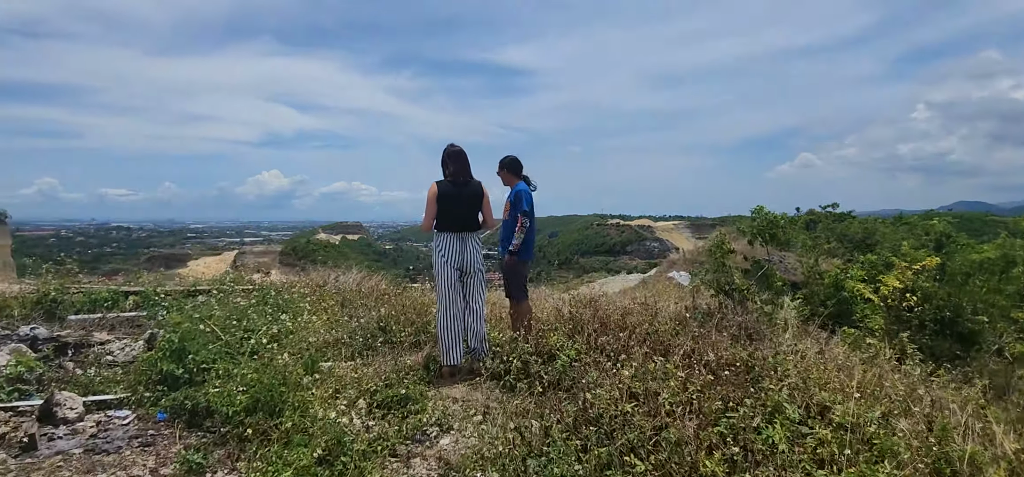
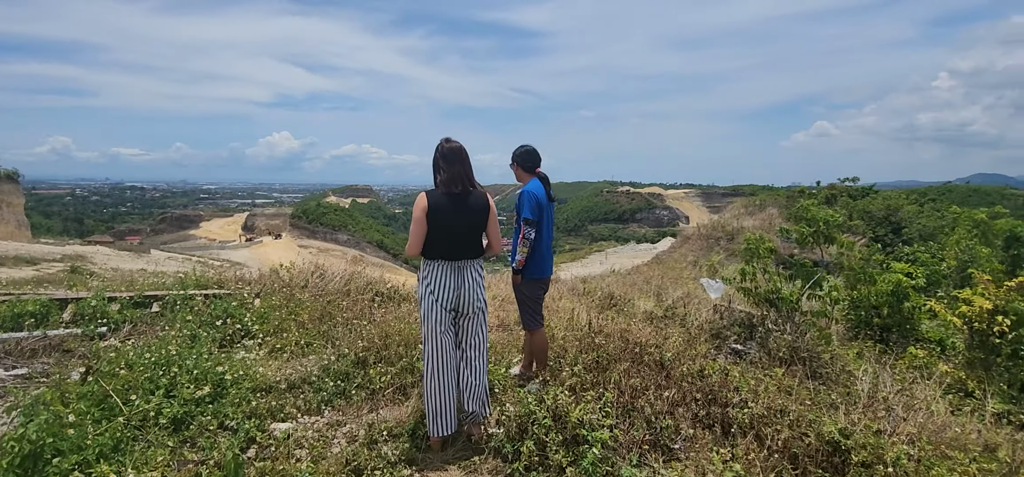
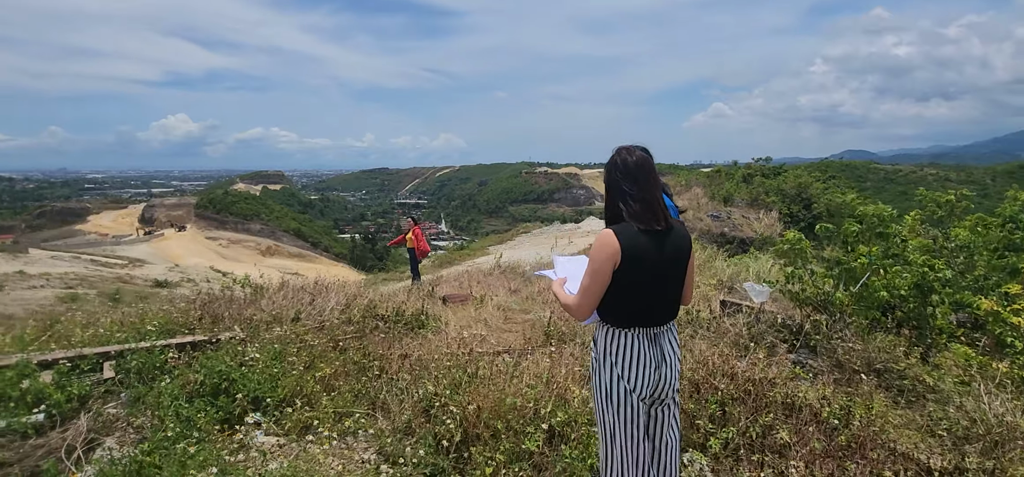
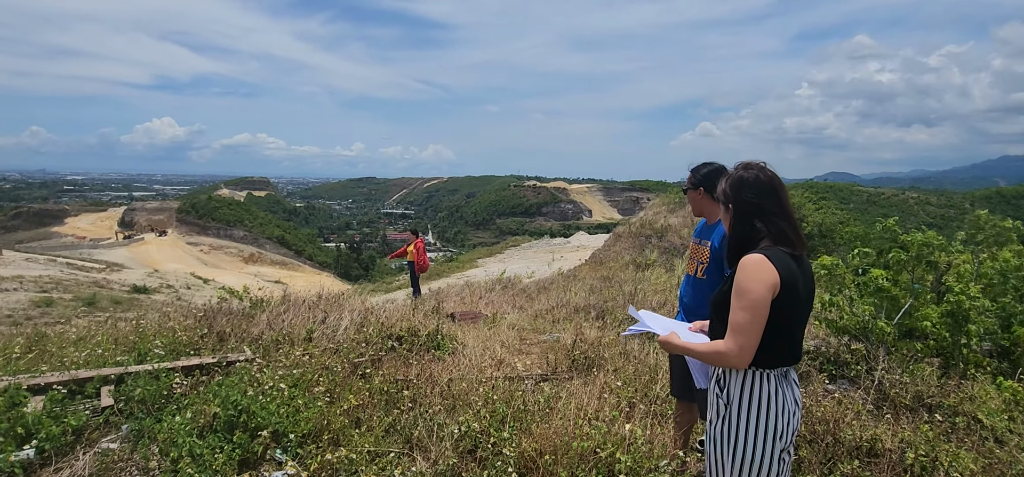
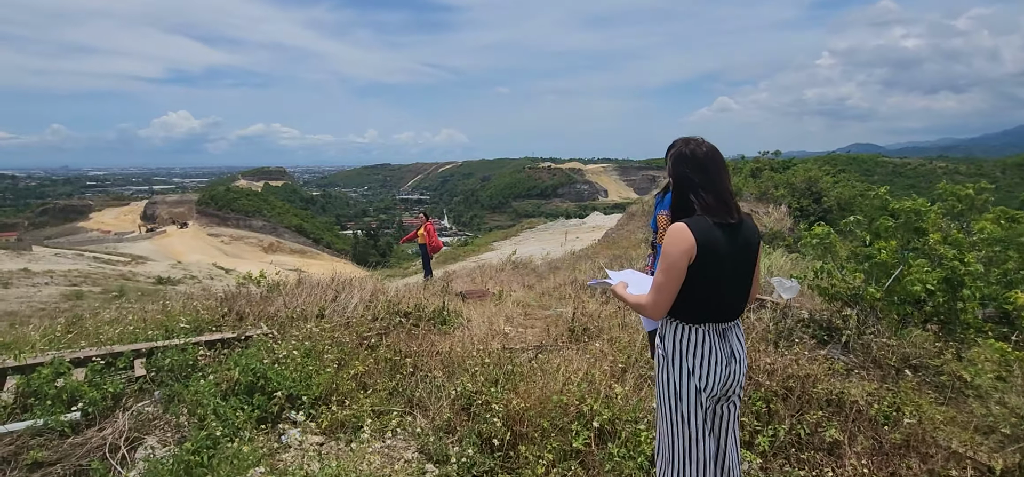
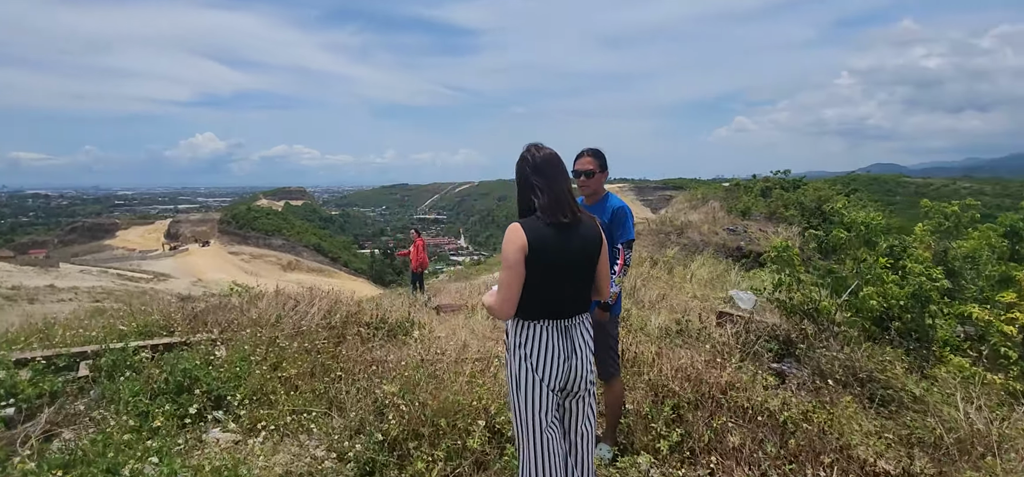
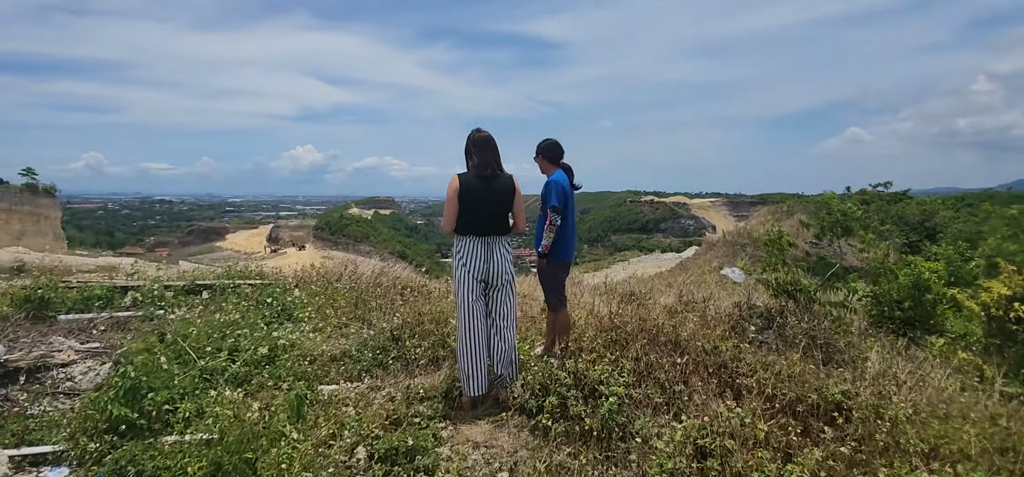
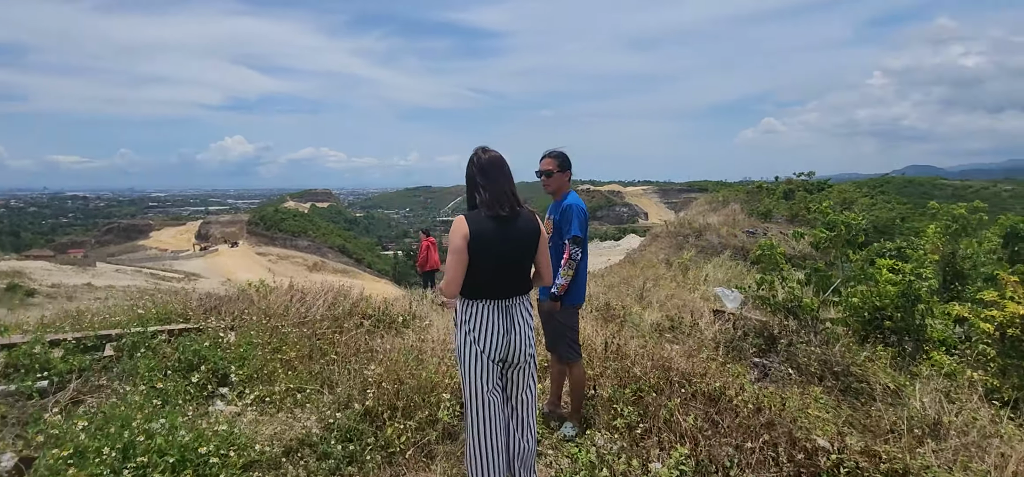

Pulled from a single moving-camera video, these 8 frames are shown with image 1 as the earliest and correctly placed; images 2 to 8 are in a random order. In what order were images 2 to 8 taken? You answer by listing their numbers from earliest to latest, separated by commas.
7, 2, 8, 6, 3, 5, 4
